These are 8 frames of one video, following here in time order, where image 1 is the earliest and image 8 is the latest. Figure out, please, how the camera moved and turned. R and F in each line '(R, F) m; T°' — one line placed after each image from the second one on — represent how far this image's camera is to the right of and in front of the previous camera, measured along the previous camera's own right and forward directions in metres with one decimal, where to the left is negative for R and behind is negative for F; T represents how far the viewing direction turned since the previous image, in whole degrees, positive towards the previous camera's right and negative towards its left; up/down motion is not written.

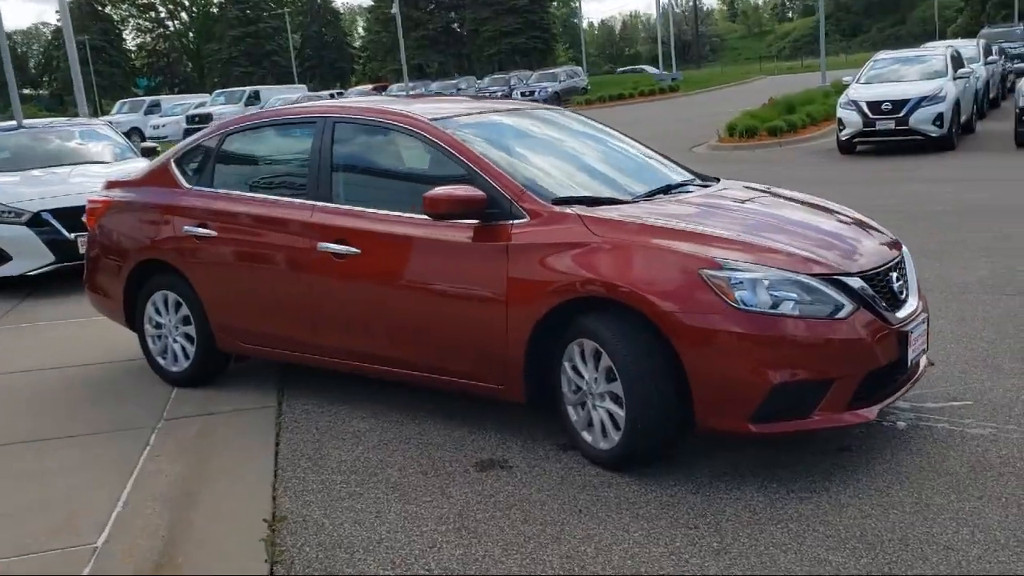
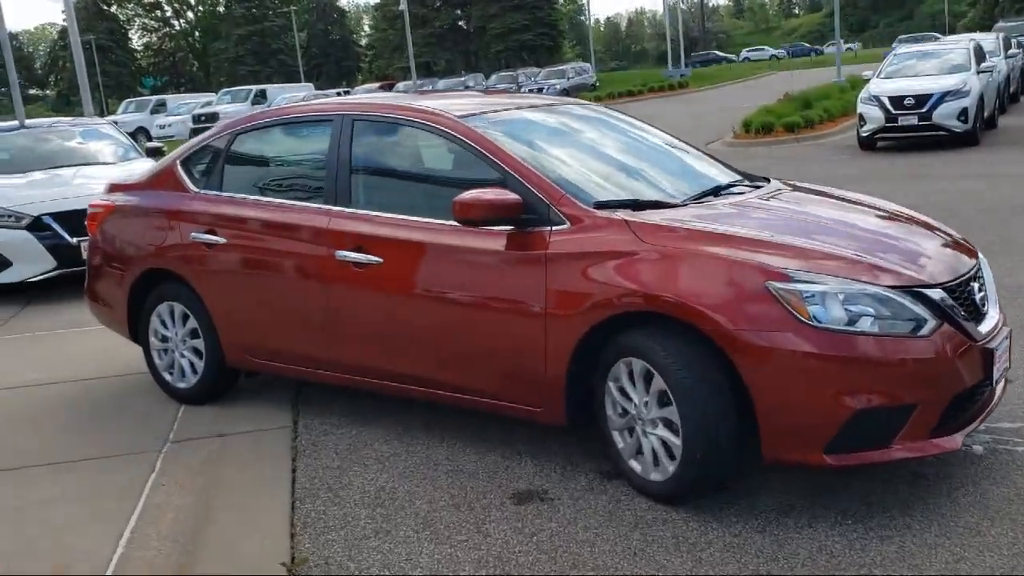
(-0.1, +0.4) m; 0°
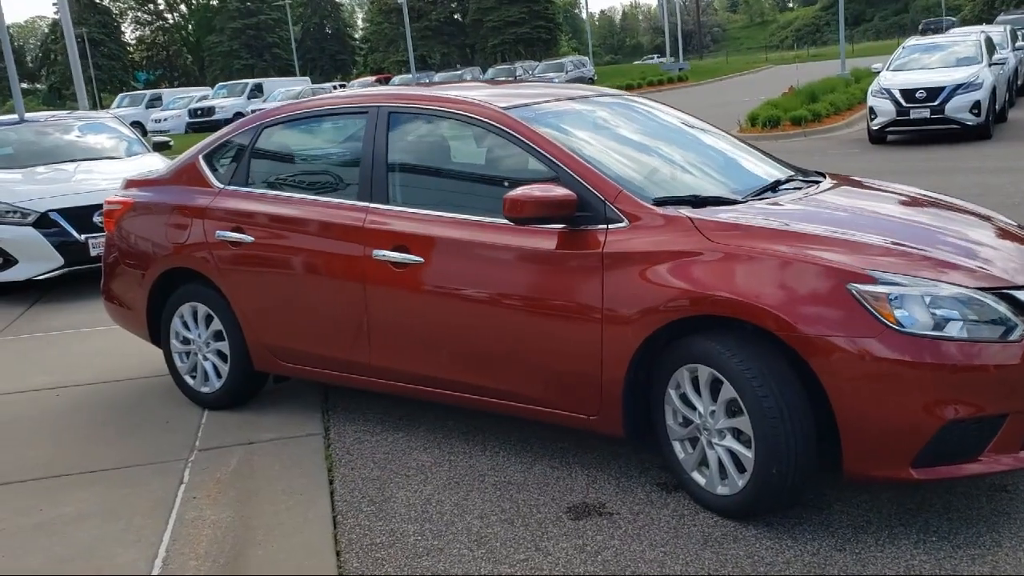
(-0.2, +0.2) m; 0°
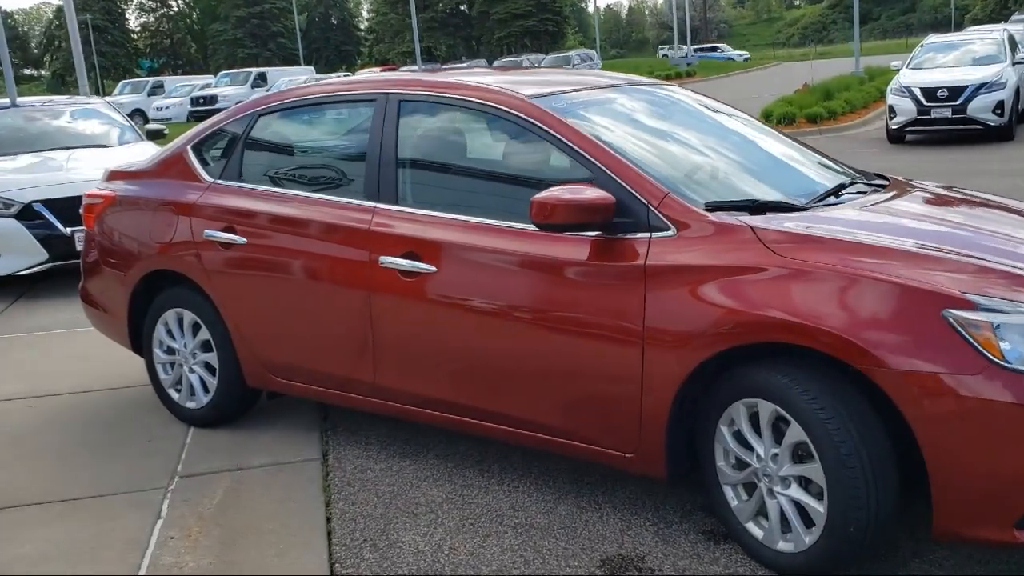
(-0.1, +0.5) m; 0°
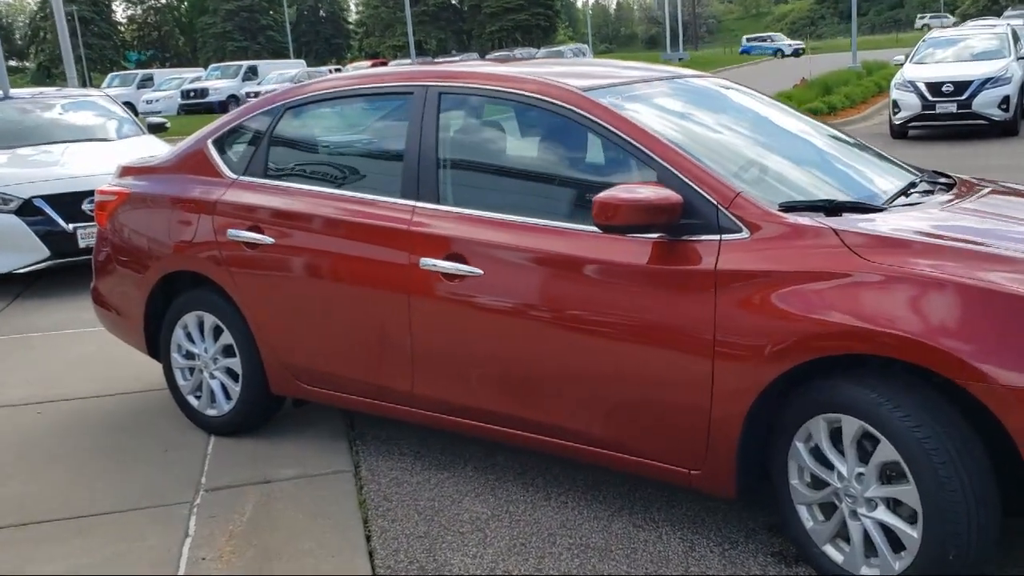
(-0.2, +0.2) m; +1°
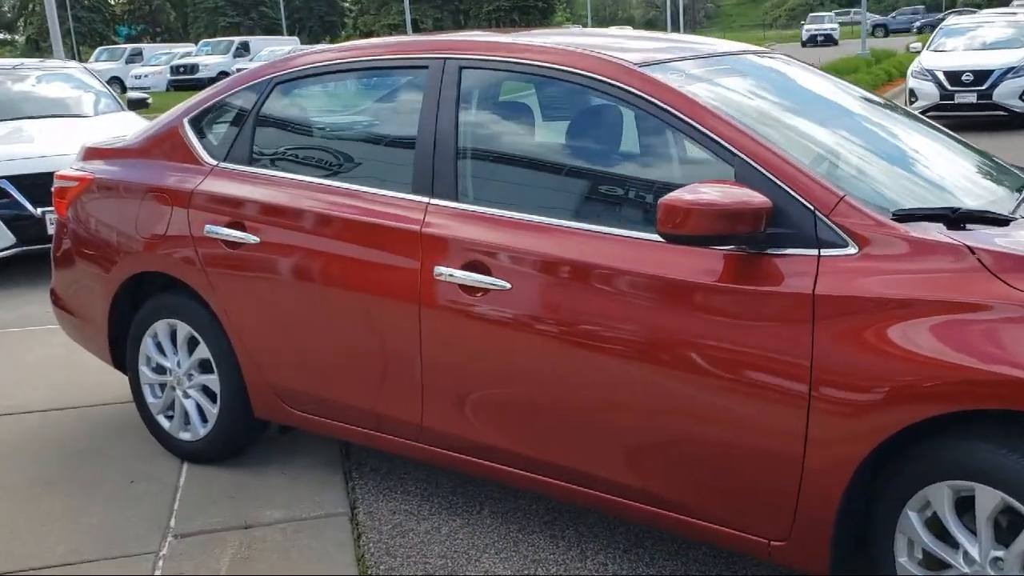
(-0.1, +0.6) m; +1°
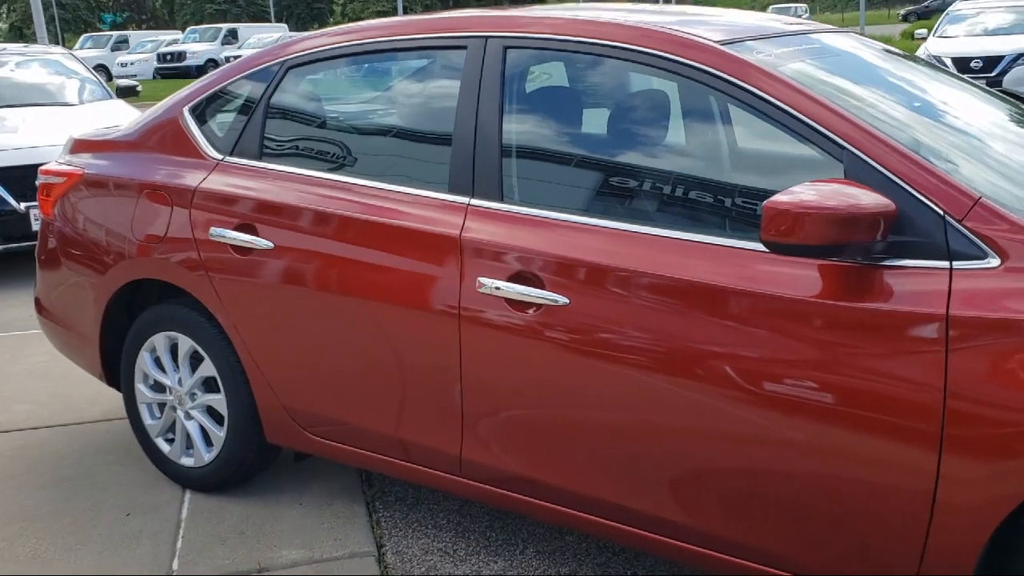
(-0.2, +0.4) m; +1°
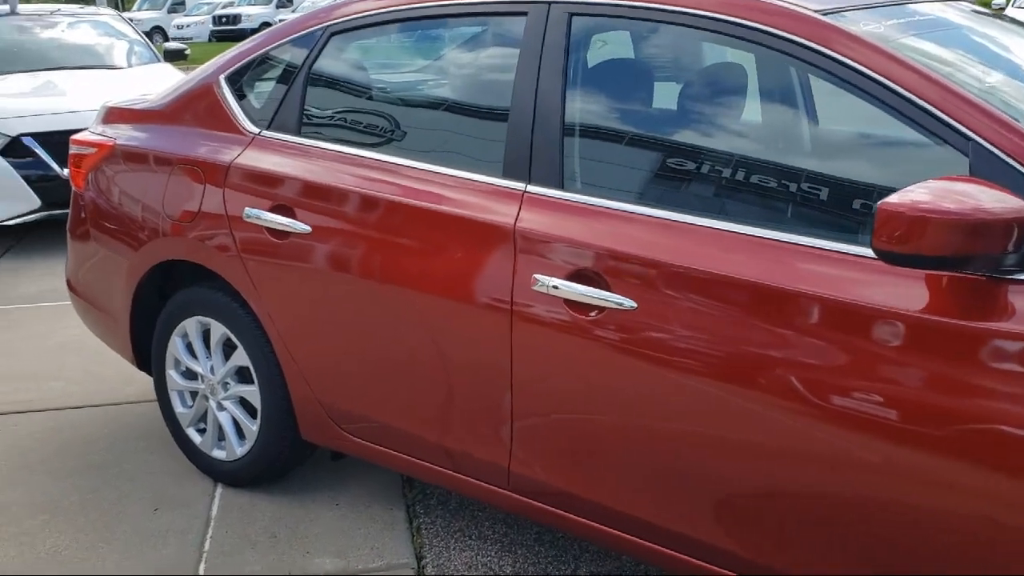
(0.0, +0.3) m; -3°
